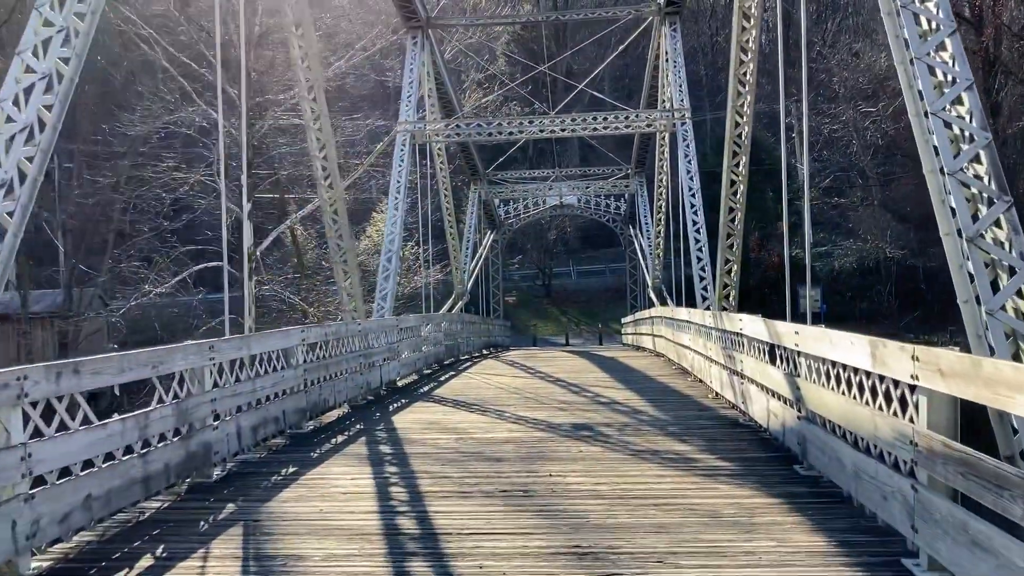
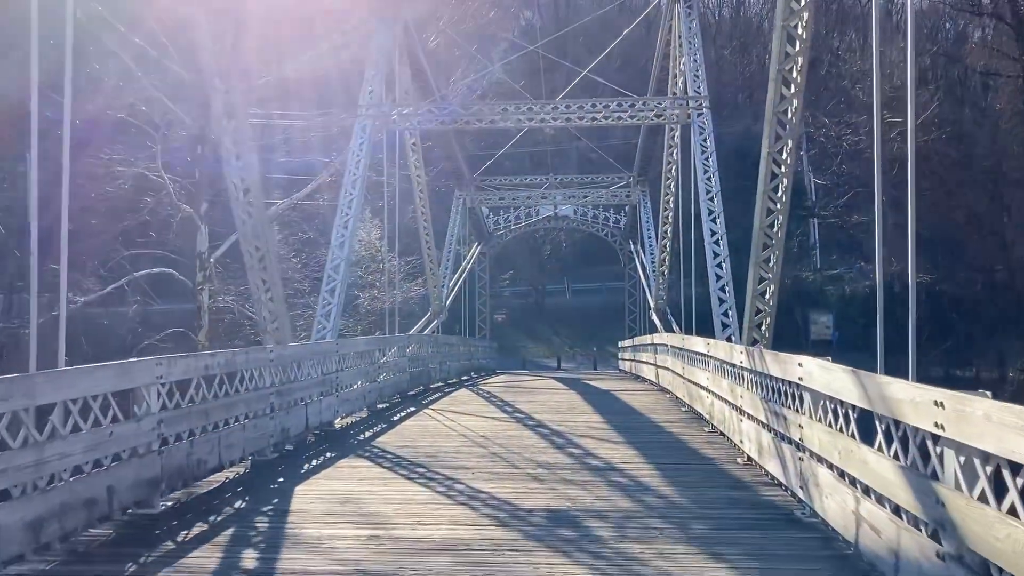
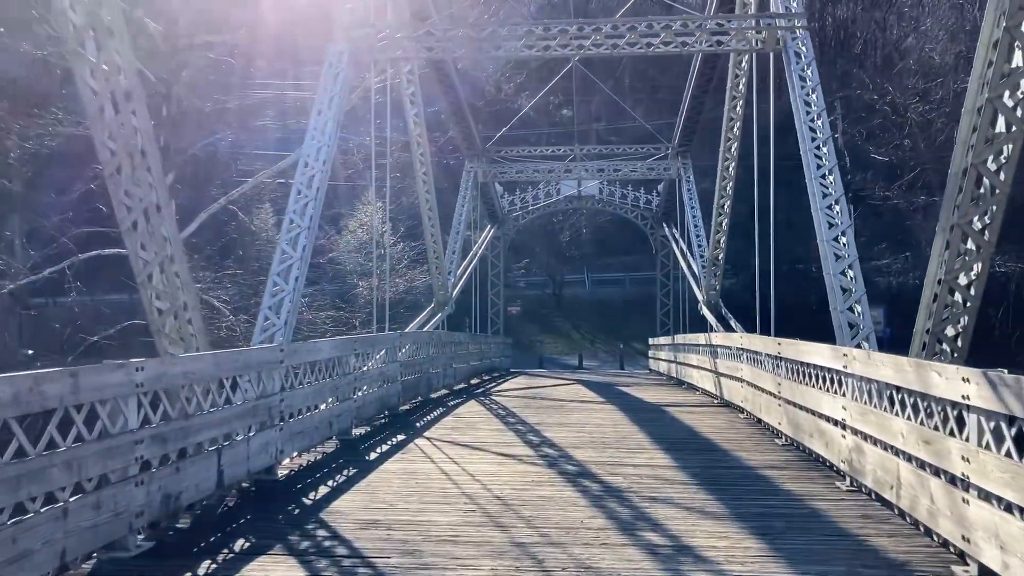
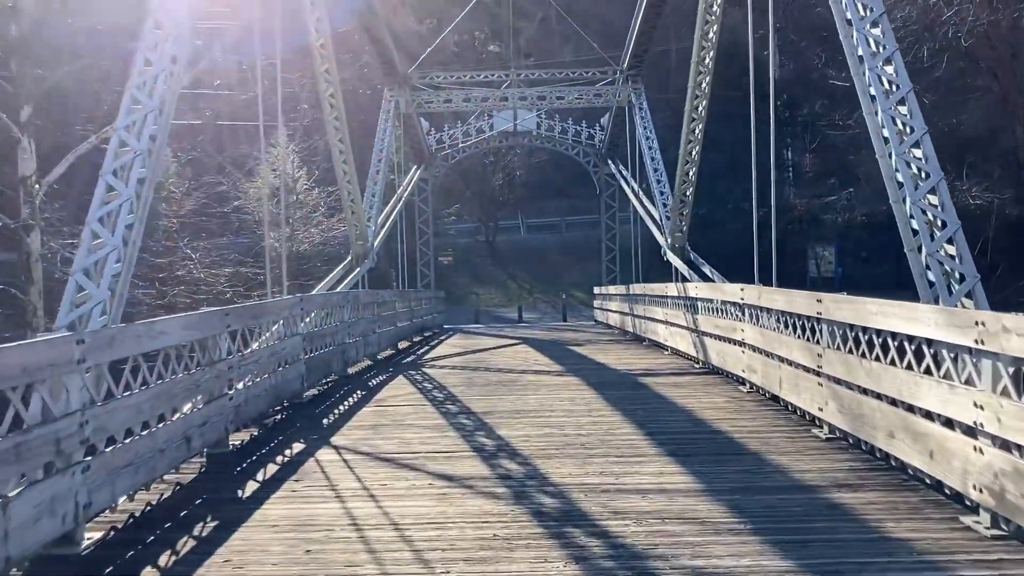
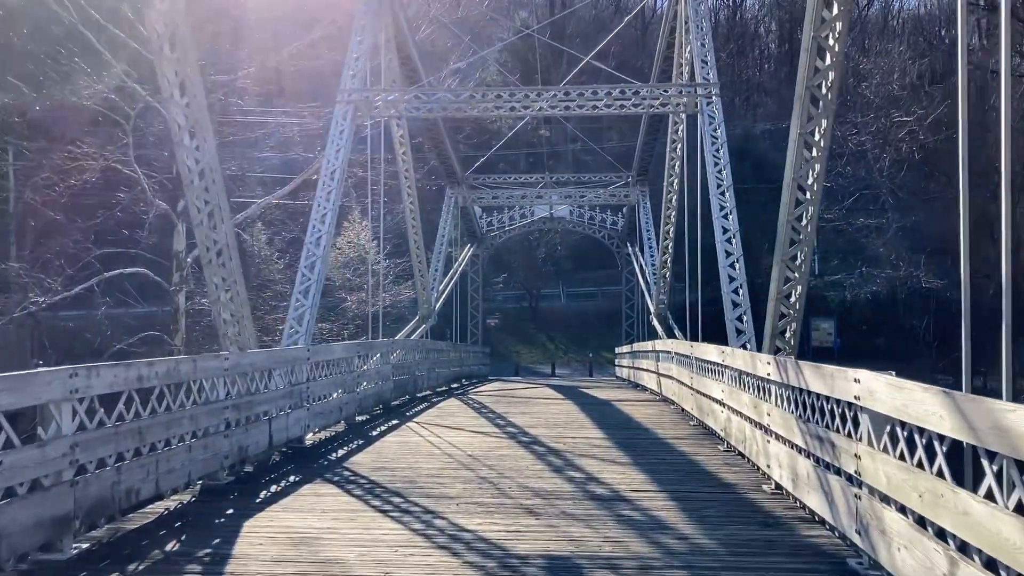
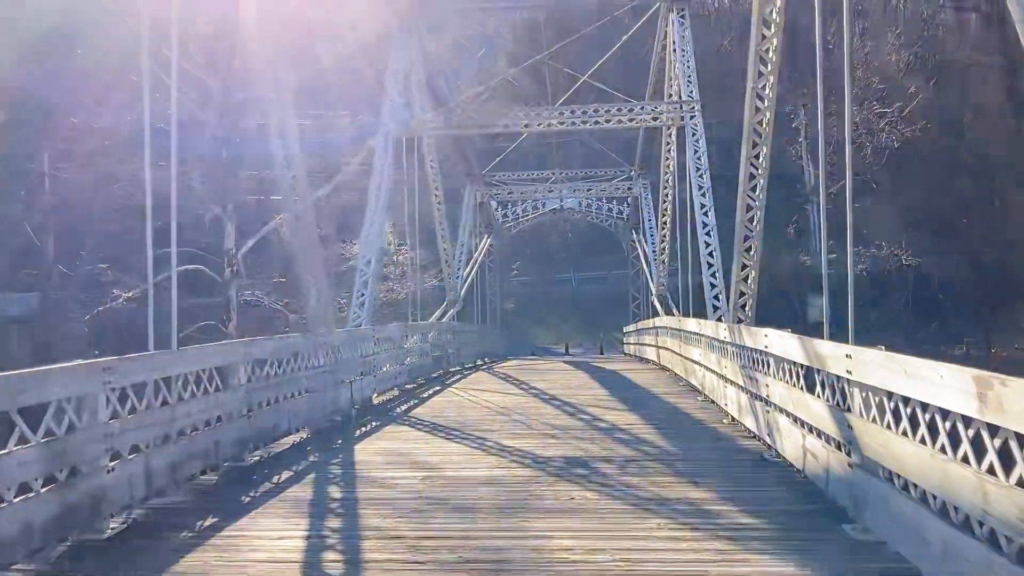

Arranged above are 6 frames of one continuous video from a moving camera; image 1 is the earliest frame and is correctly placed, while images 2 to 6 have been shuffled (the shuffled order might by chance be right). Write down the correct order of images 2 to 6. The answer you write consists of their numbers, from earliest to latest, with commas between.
6, 2, 5, 3, 4
